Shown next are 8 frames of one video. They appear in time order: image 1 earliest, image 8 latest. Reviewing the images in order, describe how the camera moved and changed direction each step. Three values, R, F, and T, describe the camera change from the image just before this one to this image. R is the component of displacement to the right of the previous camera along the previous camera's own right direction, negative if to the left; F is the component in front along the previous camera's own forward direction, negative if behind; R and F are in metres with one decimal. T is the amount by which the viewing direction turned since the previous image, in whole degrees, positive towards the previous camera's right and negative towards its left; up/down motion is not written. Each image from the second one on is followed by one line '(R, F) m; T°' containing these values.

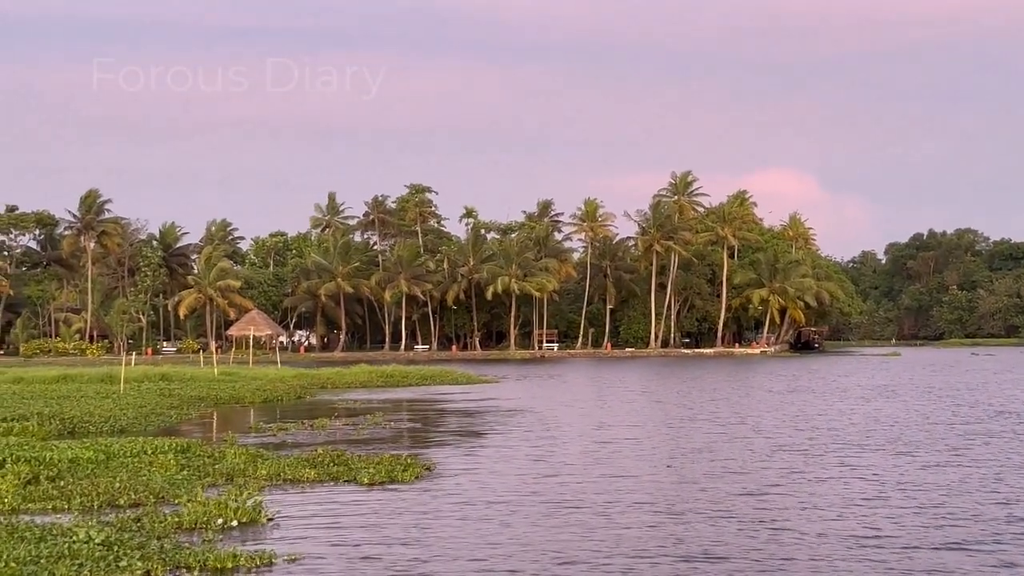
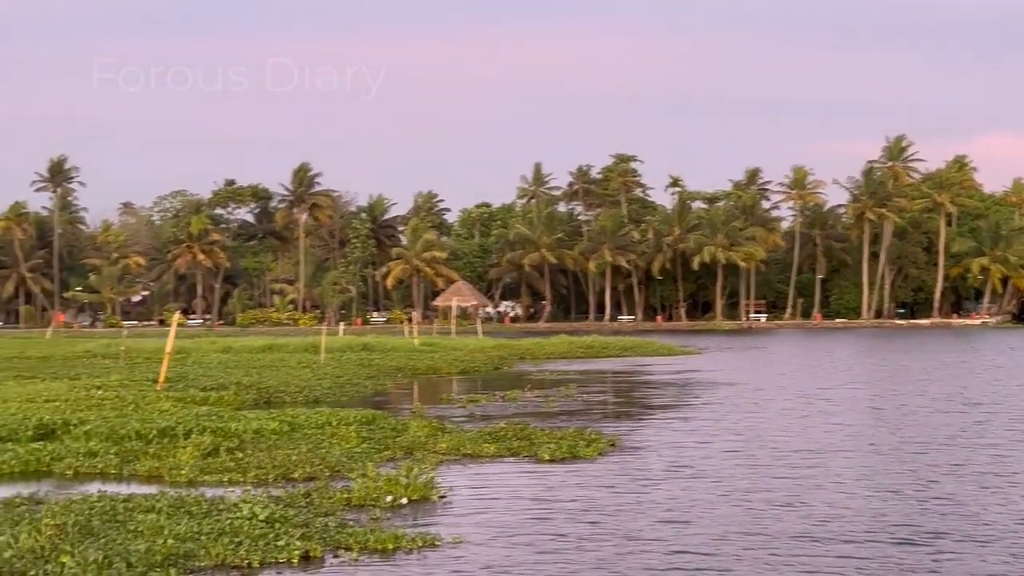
(+0.2, +0.7) m; -8°
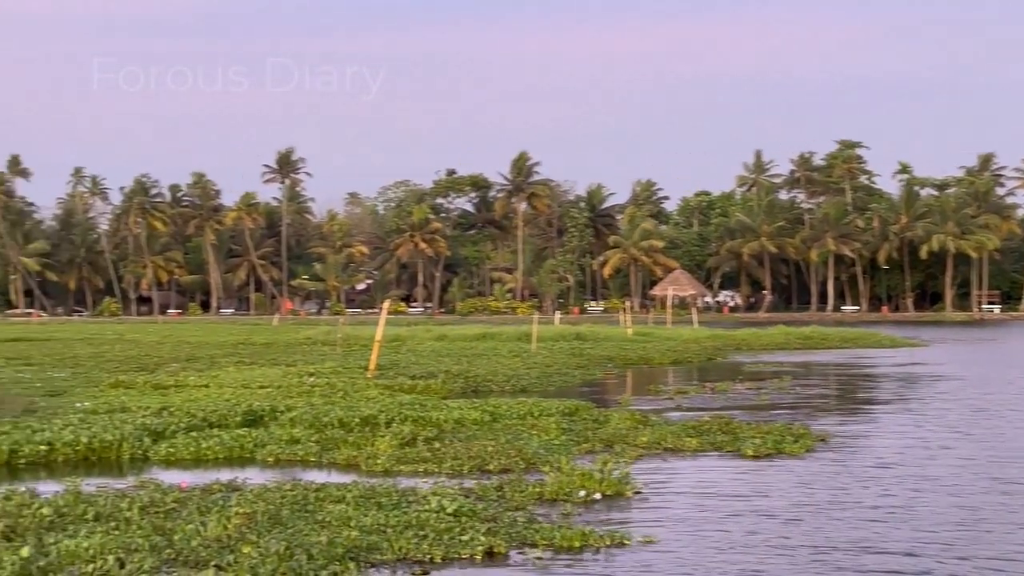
(+0.2, +0.4) m; -9°
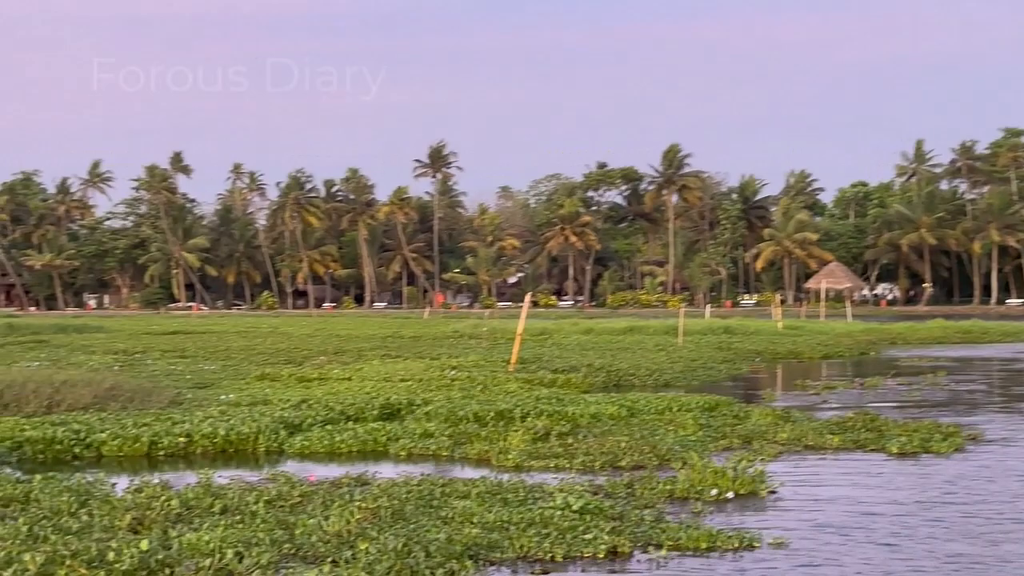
(+0.2, +0.2) m; -6°
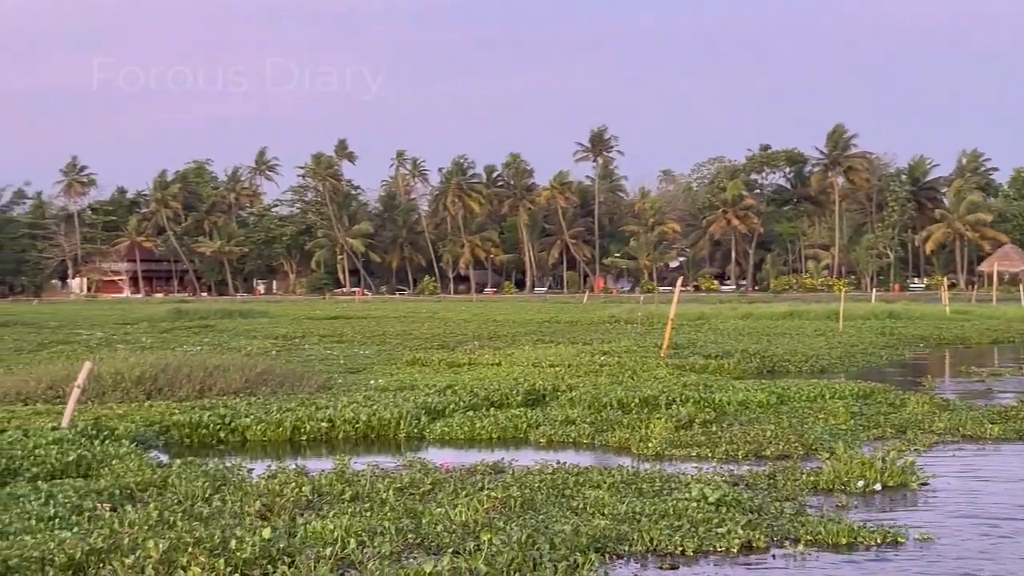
(+0.2, +0.3) m; -6°
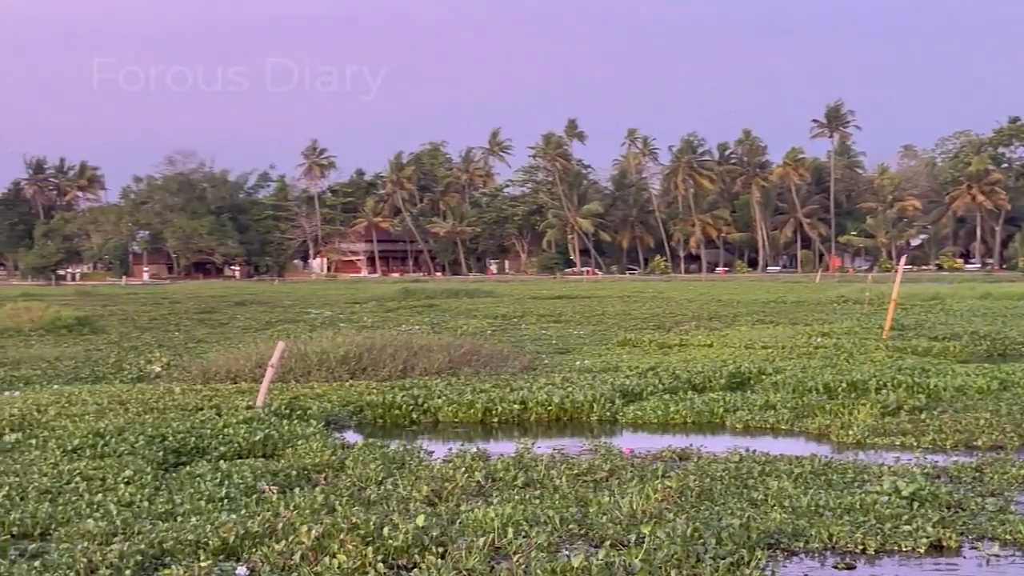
(+0.4, +0.4) m; -9°
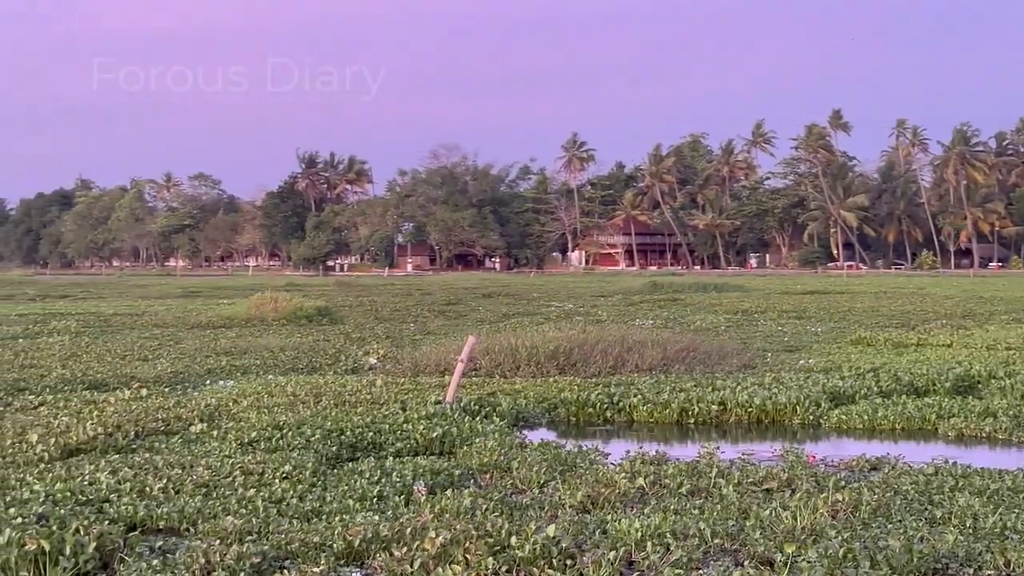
(+0.7, +0.5) m; -10°
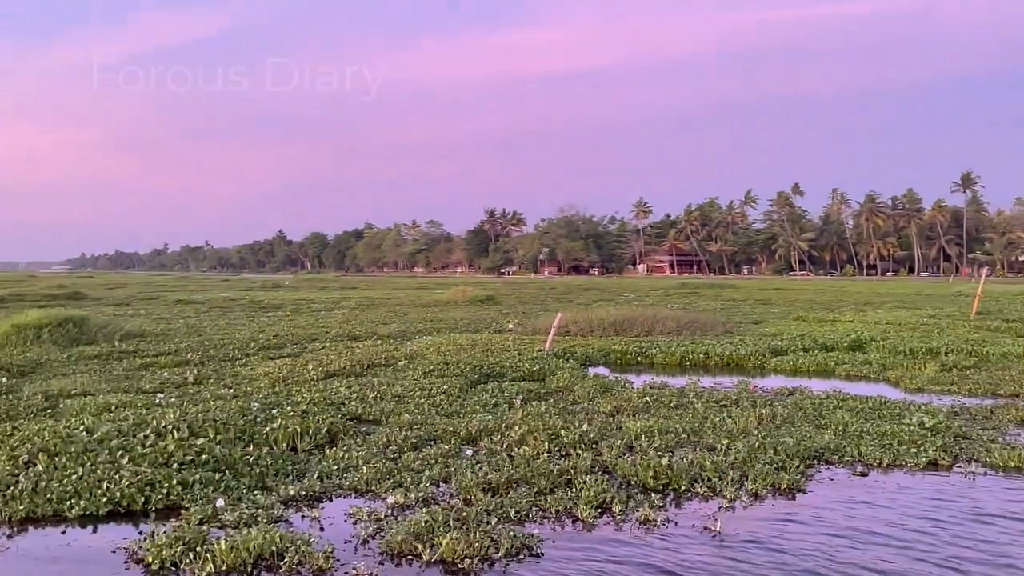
(-0.7, -5.1) m; +1°
